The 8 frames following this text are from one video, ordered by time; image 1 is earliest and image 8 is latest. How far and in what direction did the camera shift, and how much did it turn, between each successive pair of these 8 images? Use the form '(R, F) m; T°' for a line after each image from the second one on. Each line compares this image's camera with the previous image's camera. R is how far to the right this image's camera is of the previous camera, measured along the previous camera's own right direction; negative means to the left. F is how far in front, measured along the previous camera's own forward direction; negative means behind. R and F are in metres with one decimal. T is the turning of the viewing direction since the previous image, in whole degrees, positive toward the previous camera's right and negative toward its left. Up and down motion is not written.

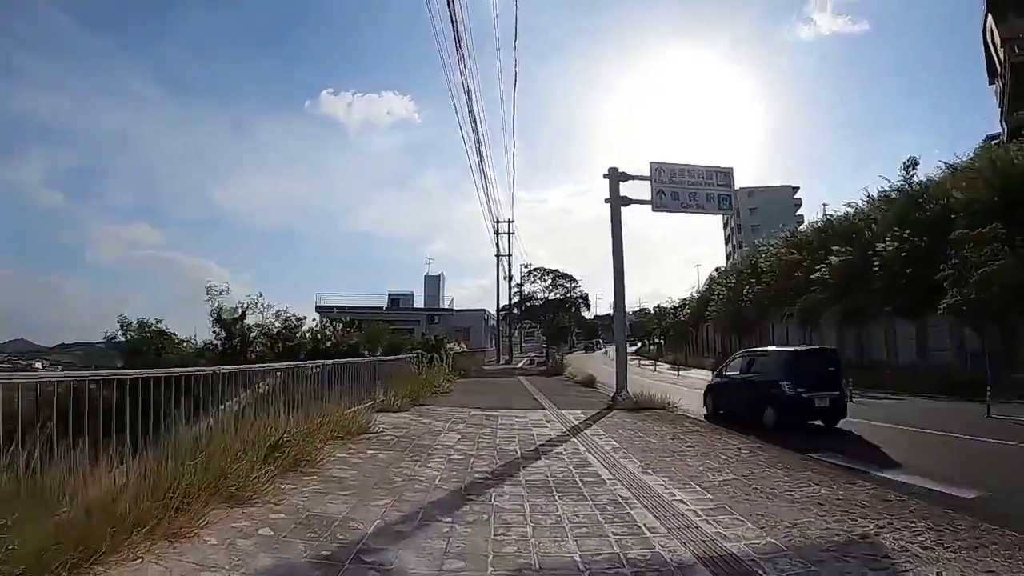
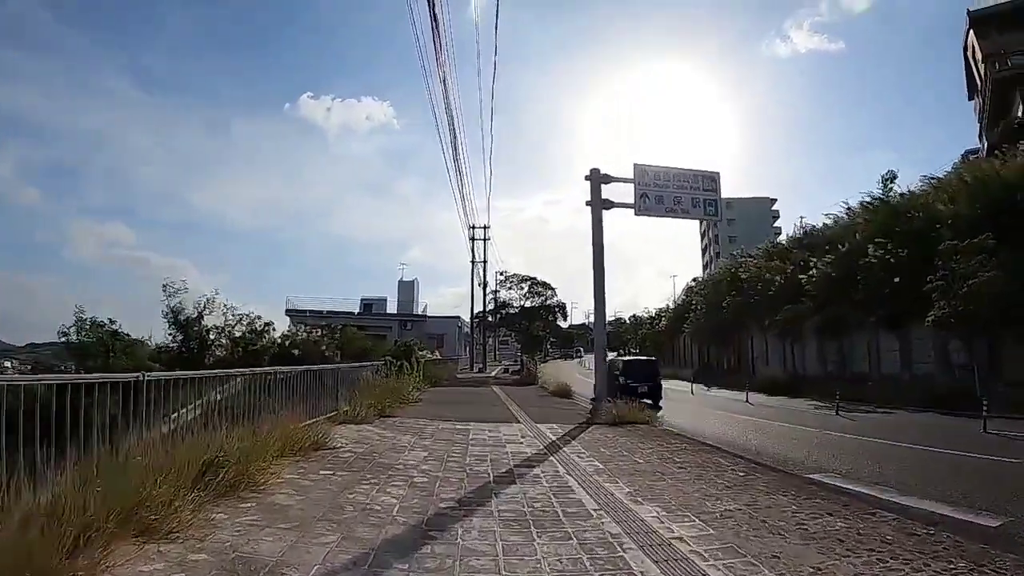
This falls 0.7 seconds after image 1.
(0.0, +1.1) m; +2°
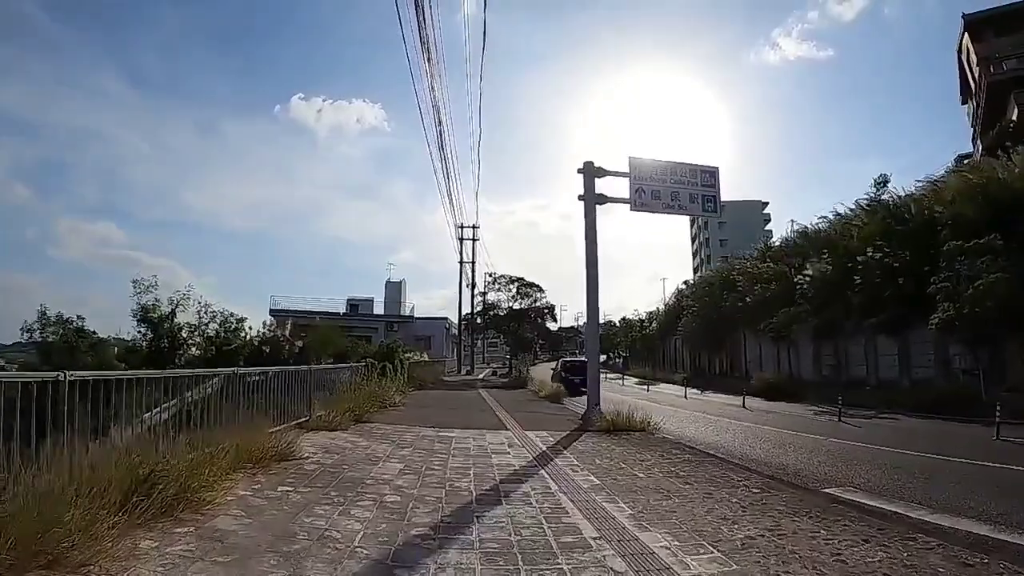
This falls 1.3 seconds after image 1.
(0.0, +1.0) m; +1°
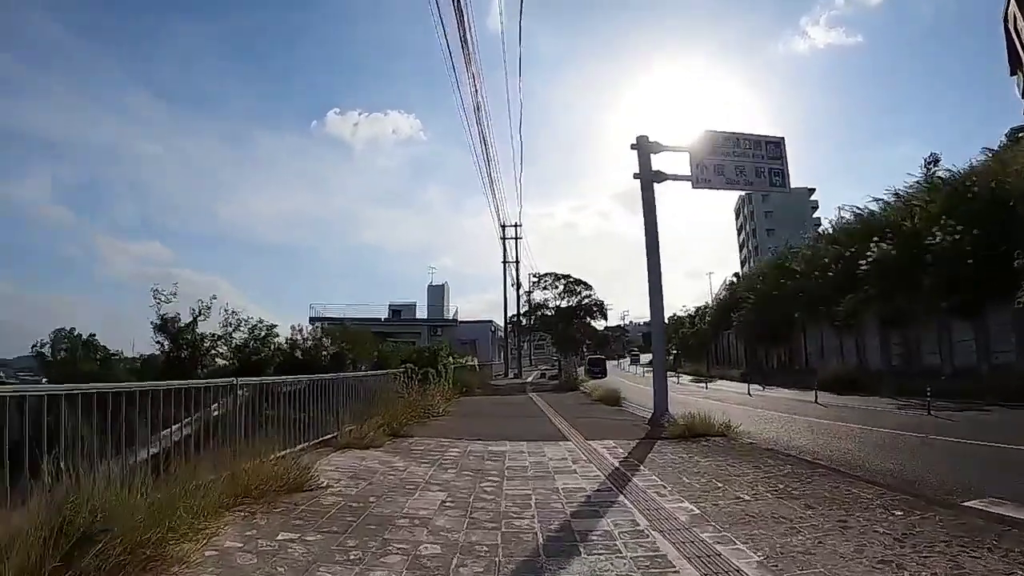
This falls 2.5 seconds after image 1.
(-0.2, +1.8) m; -3°
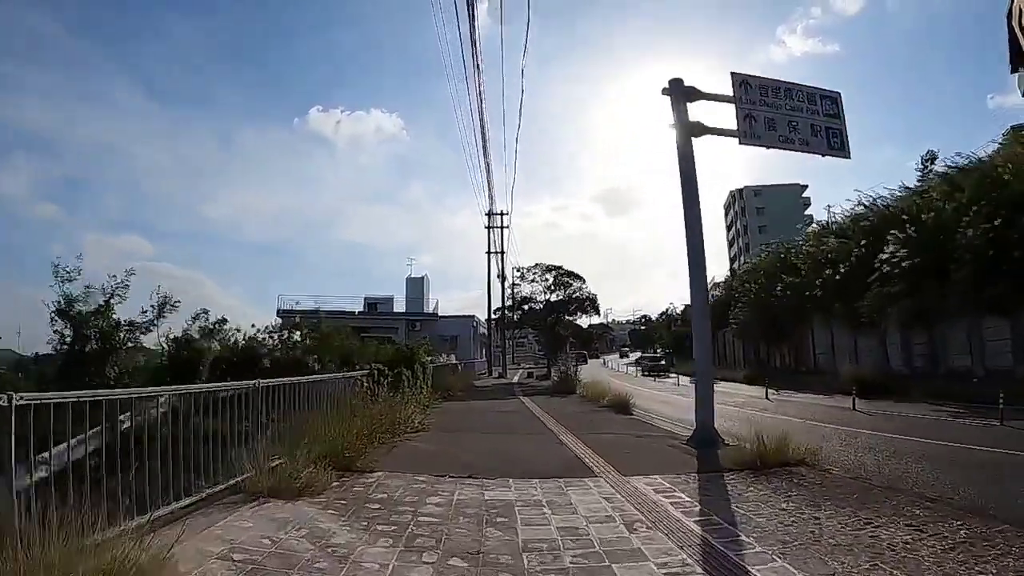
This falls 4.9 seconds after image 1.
(-0.3, +3.6) m; +1°
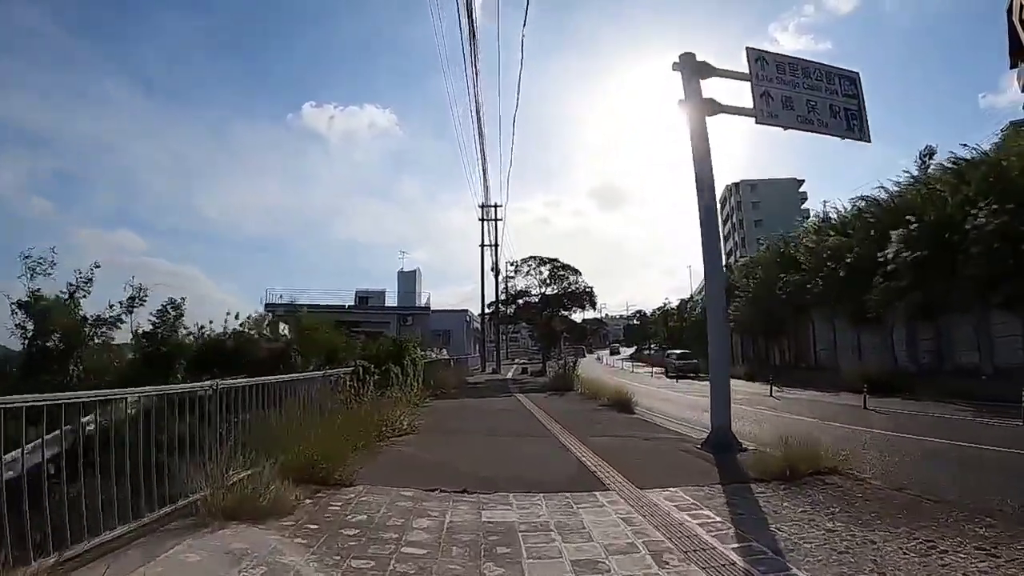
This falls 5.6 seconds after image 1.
(-0.1, +1.0) m; +1°
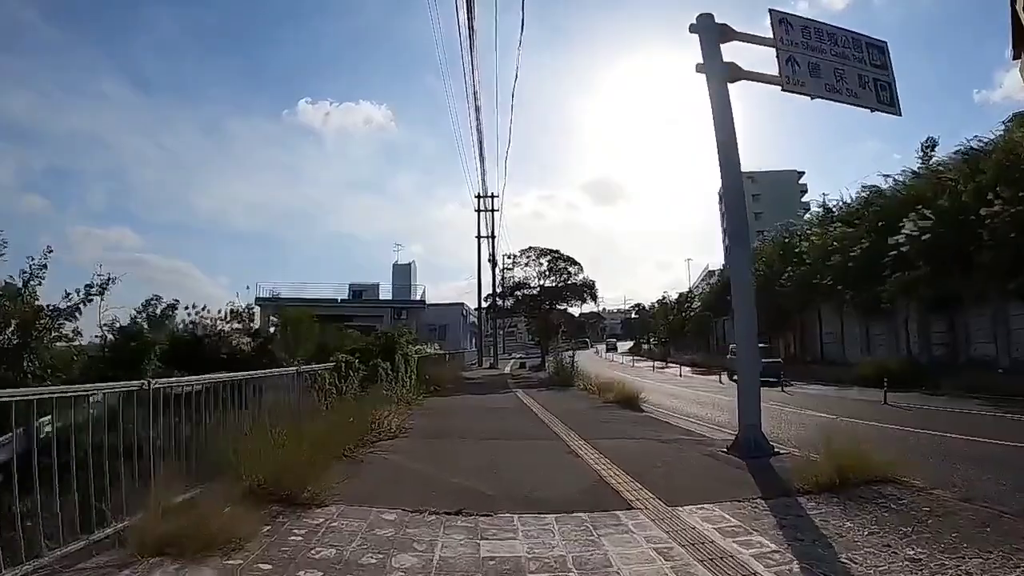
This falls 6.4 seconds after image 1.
(-0.1, +1.2) m; 0°
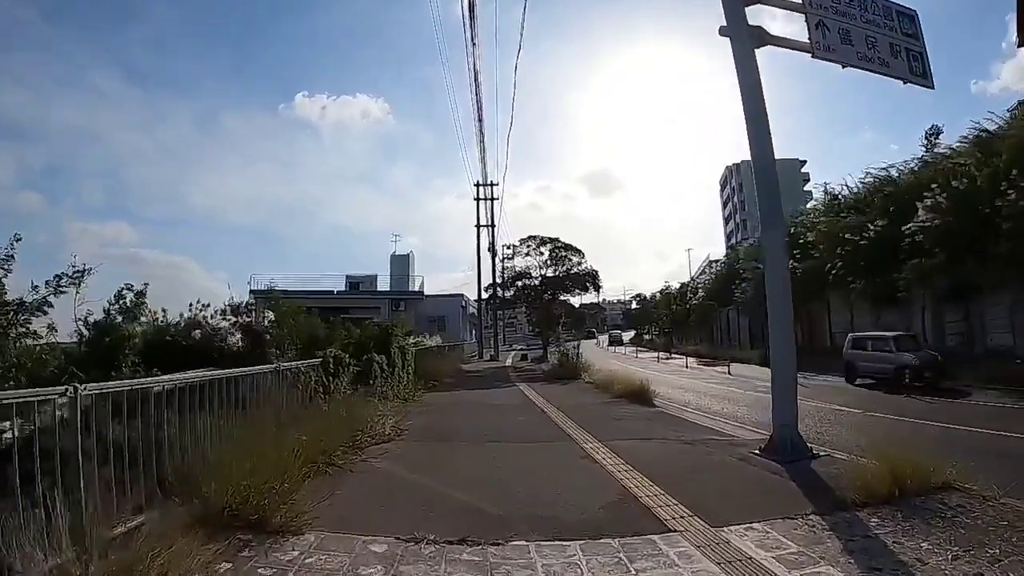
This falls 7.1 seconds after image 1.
(-0.1, +1.0) m; 0°
